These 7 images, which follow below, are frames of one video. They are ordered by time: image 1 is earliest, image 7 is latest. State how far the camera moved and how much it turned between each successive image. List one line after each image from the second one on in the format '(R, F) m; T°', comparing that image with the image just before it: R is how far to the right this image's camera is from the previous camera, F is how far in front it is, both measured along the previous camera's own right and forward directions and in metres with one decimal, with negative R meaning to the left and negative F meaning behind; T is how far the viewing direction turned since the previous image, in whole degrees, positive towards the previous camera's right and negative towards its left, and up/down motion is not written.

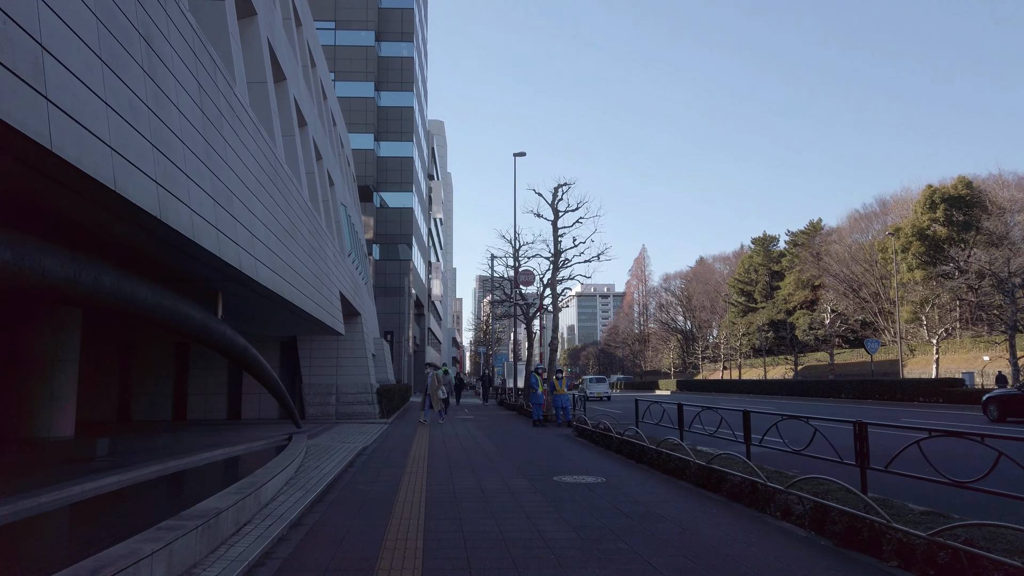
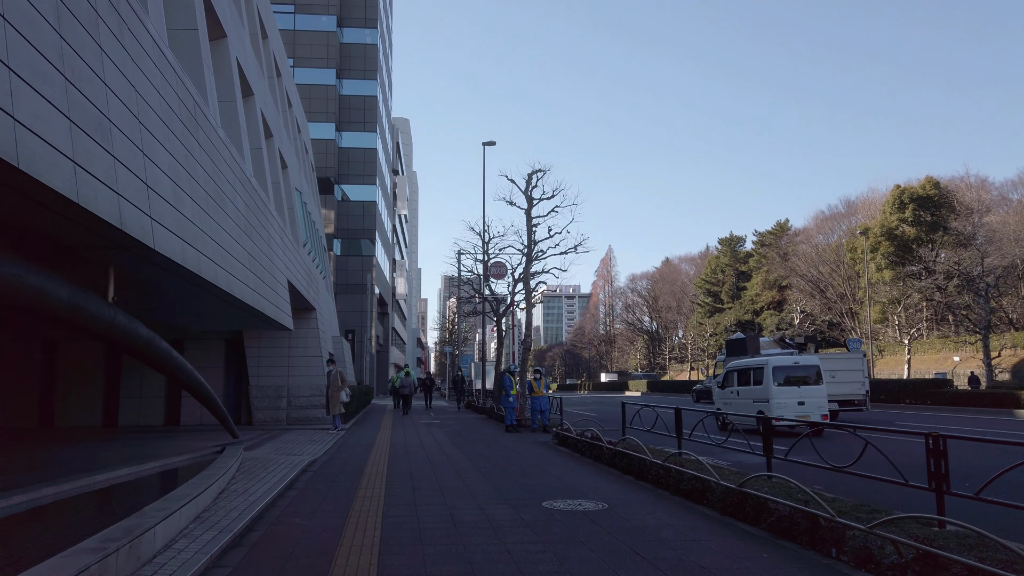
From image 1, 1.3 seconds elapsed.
(-0.2, +1.9) m; +3°
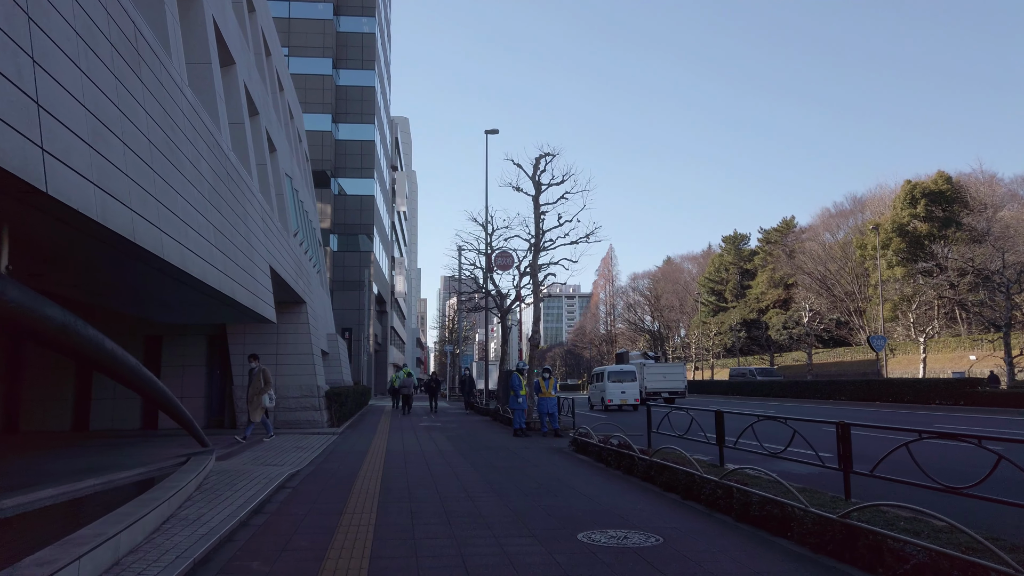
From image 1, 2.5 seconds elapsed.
(-0.2, +1.7) m; 0°
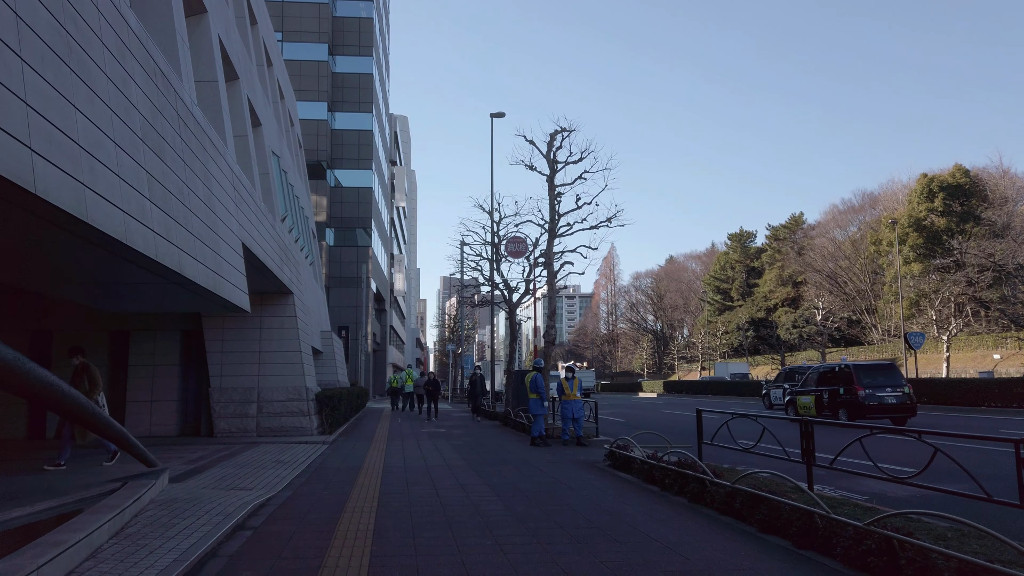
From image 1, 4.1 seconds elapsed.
(-0.4, +2.3) m; 0°
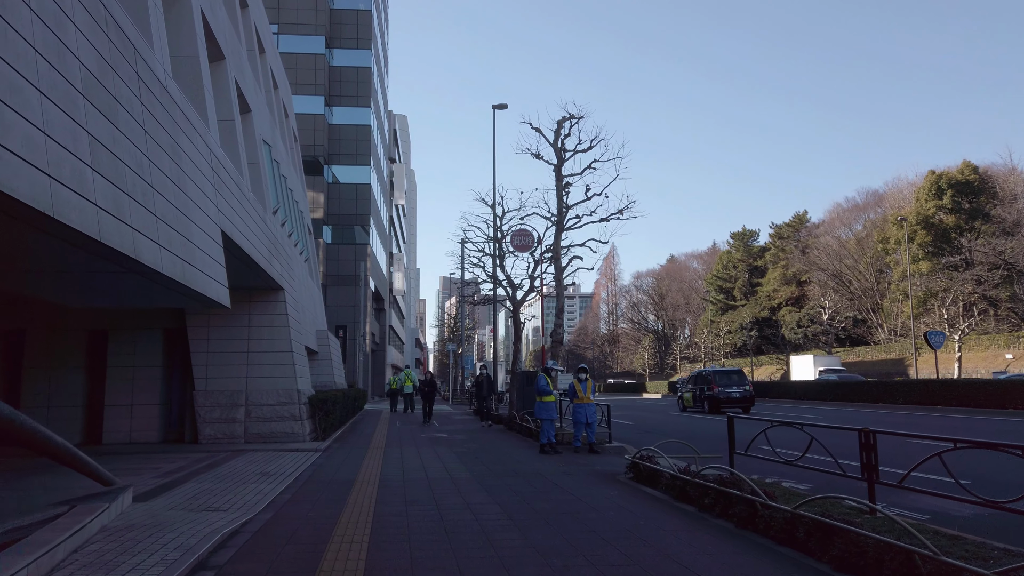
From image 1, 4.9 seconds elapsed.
(-0.1, +1.1) m; 0°
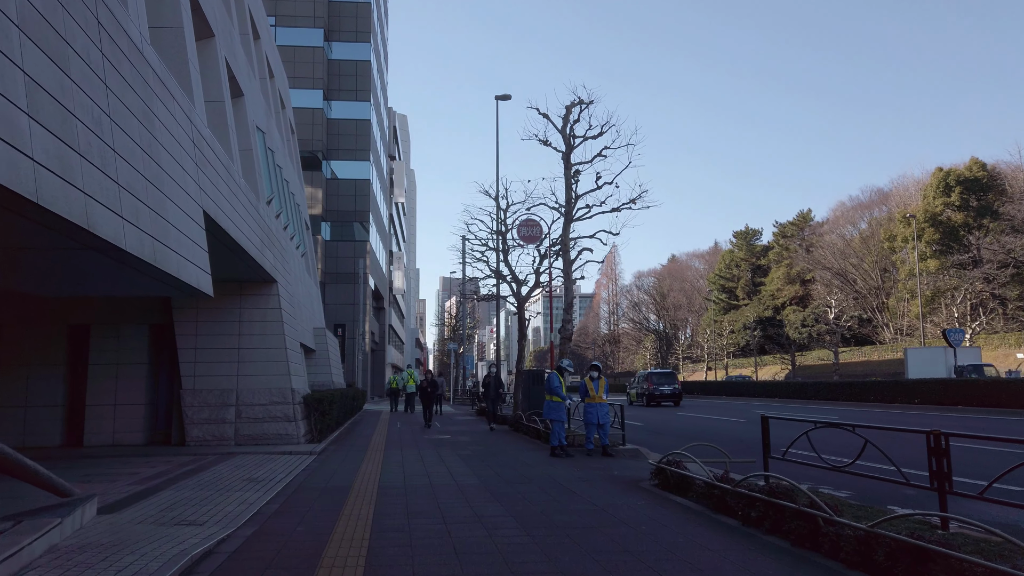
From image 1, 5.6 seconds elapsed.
(-0.2, +0.9) m; 0°
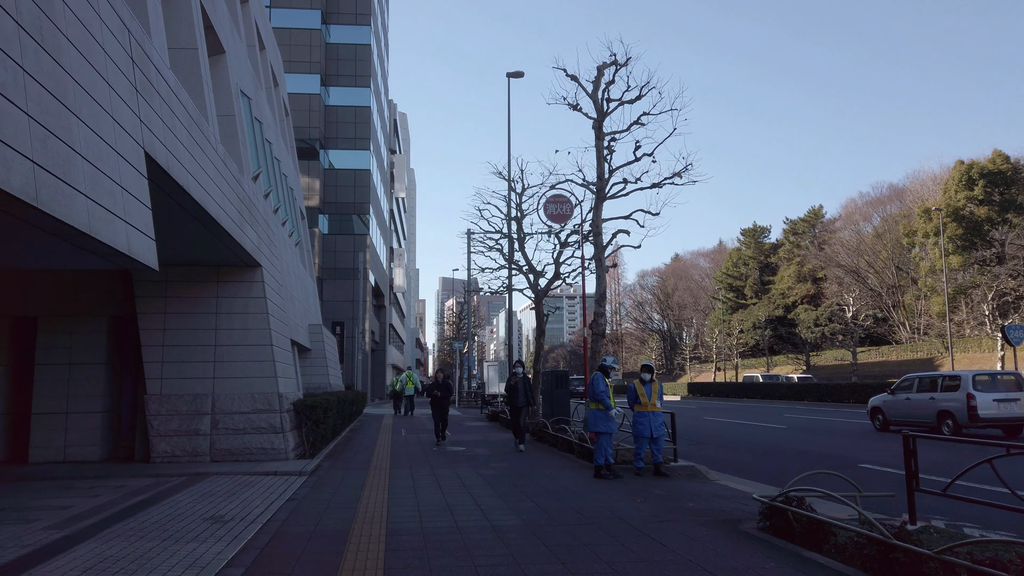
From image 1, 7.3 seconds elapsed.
(-0.5, +2.4) m; 0°
